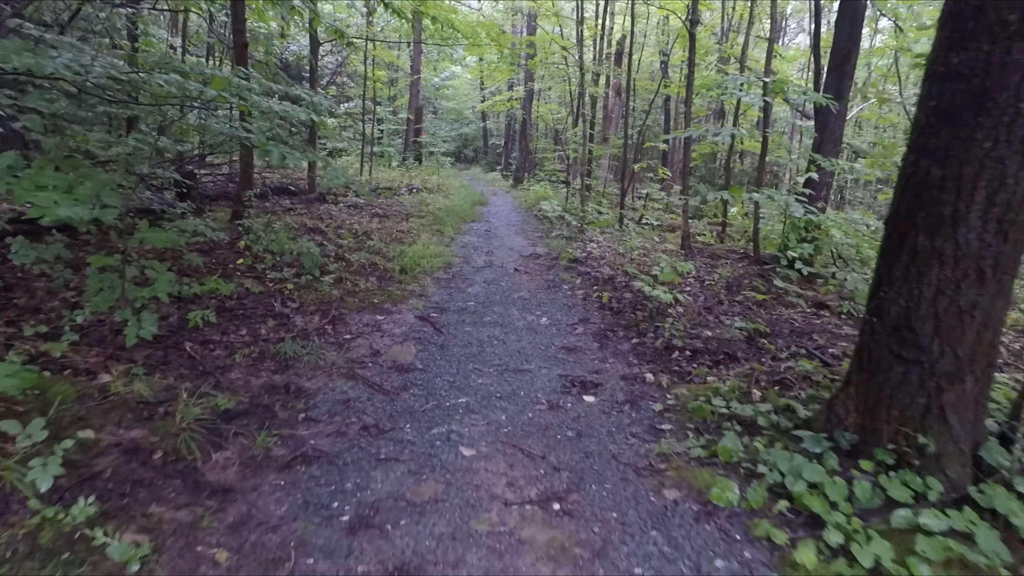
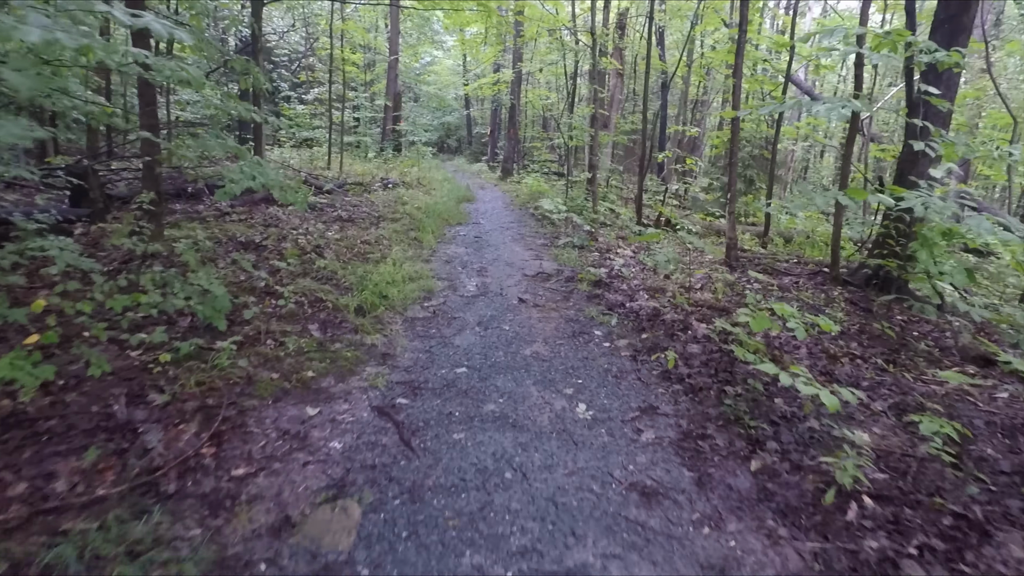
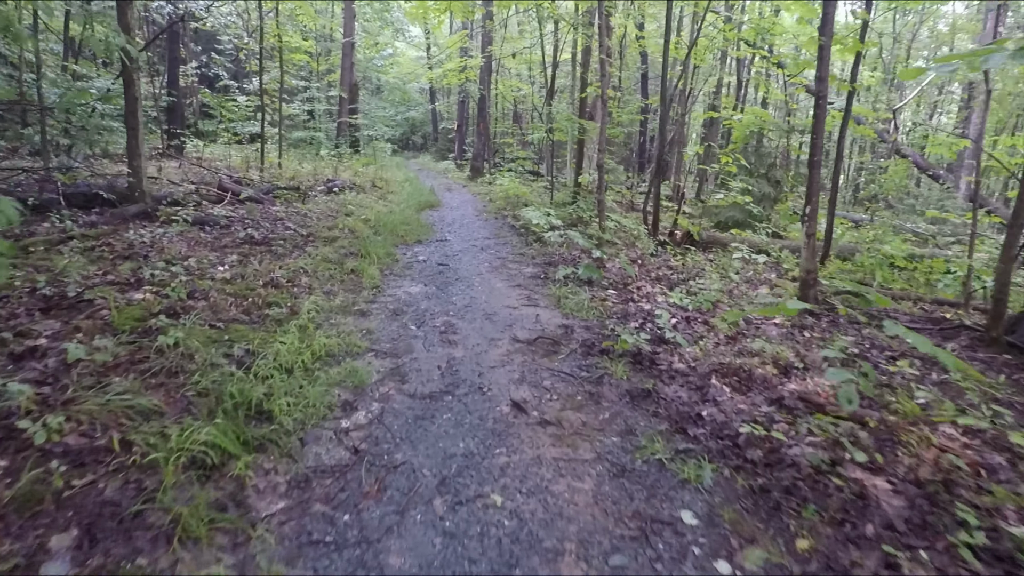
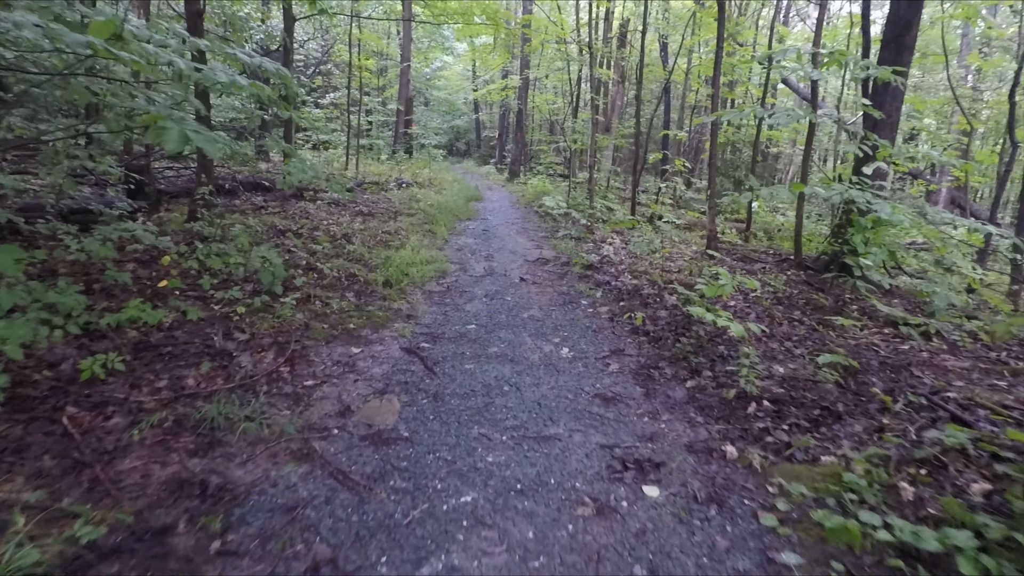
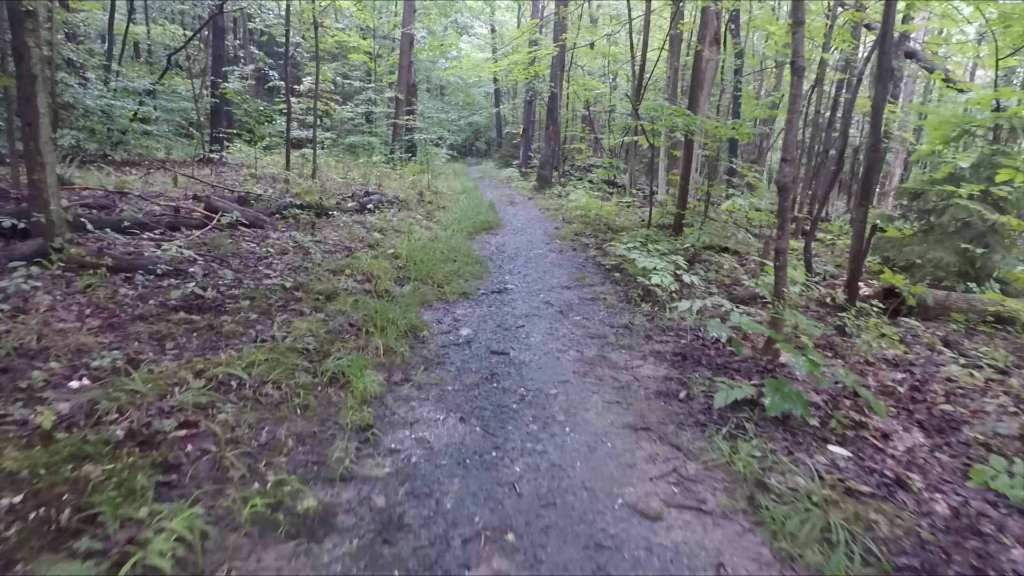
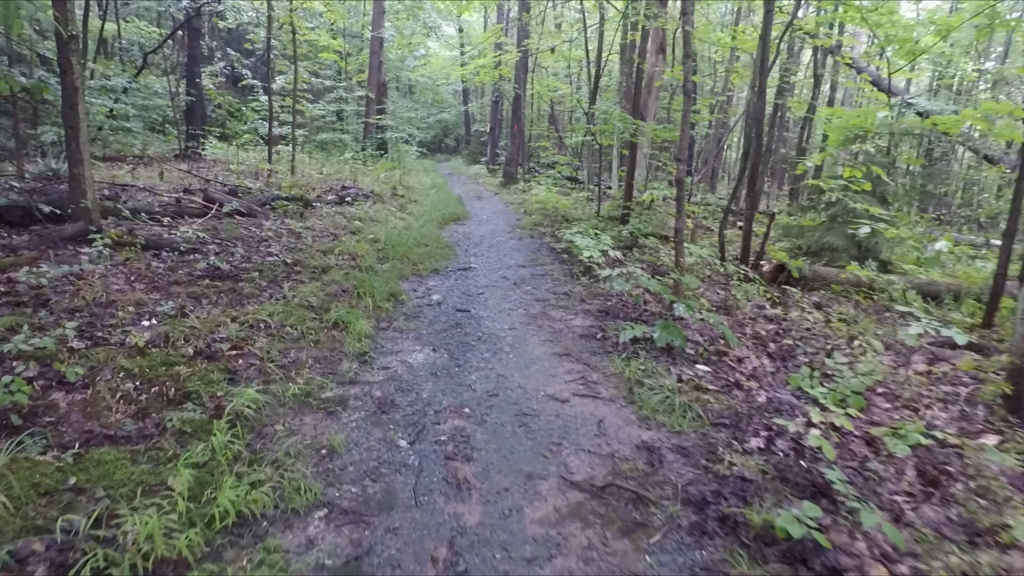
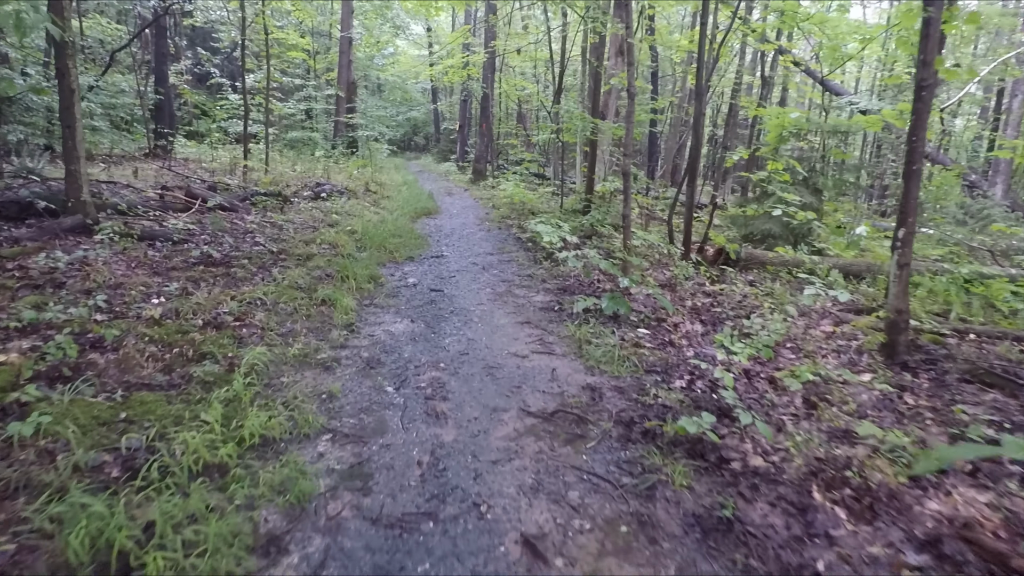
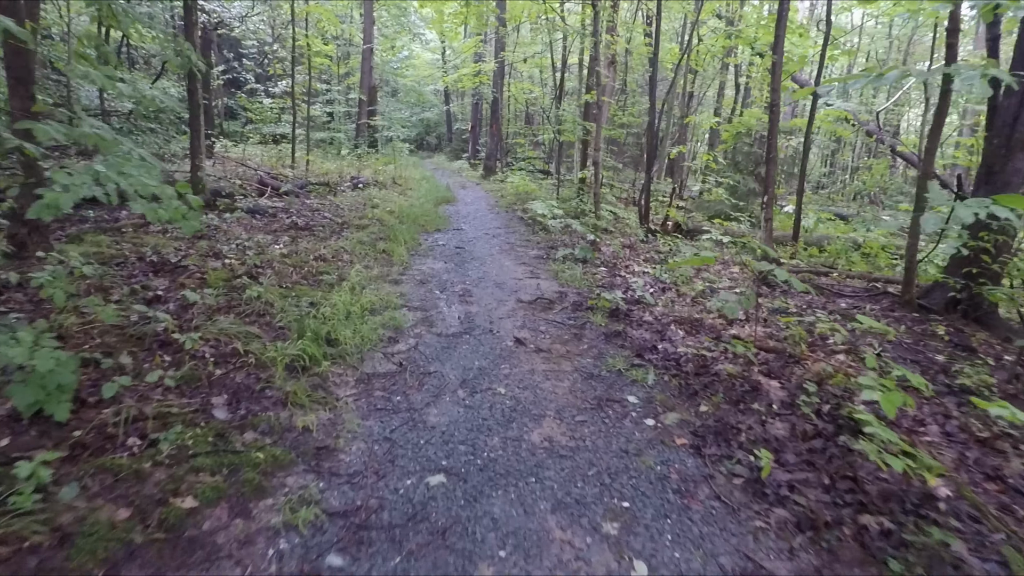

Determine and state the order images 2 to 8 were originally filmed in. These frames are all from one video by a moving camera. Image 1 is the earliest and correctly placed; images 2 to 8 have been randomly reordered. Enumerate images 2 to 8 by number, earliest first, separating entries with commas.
4, 2, 8, 3, 7, 6, 5
